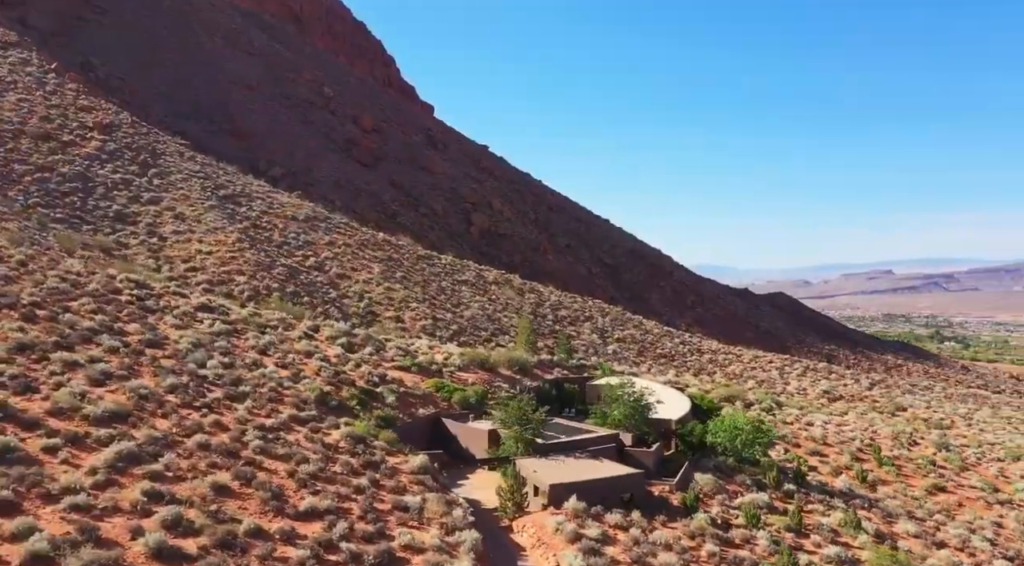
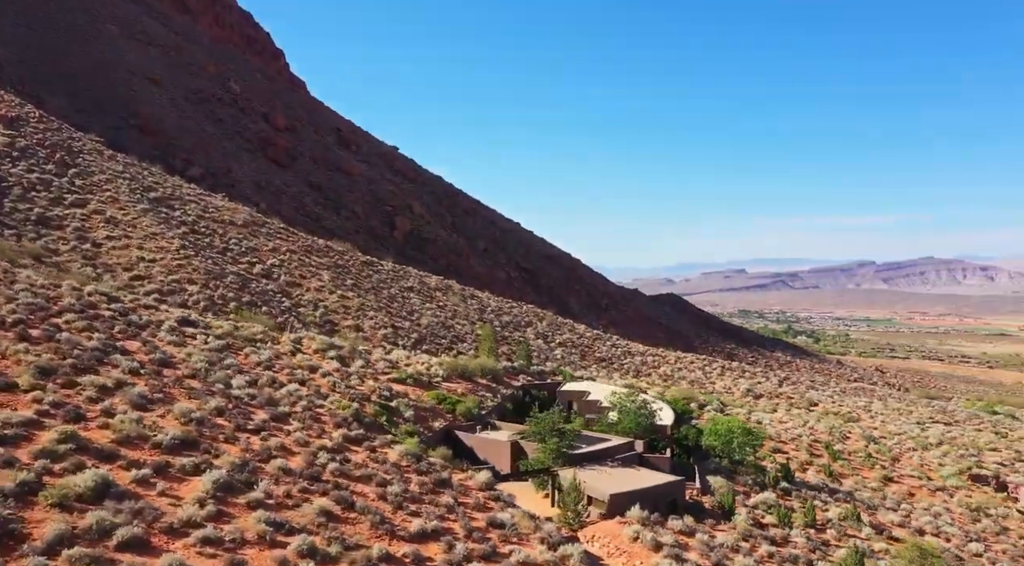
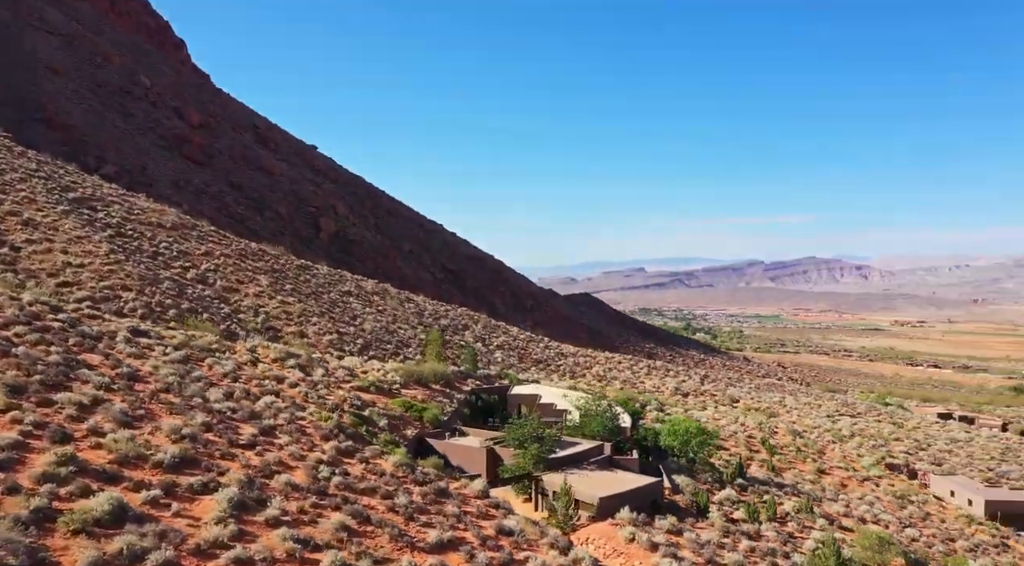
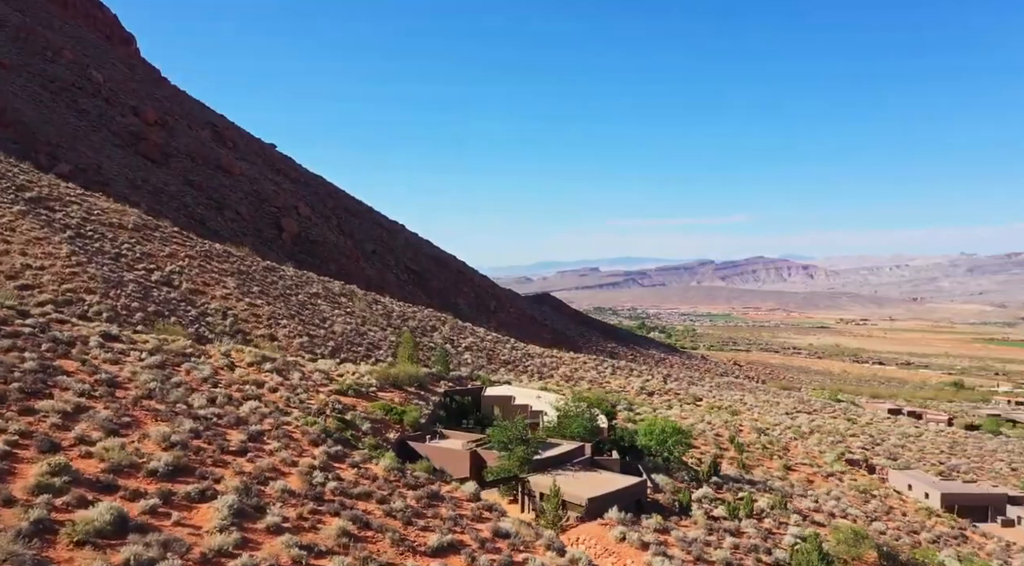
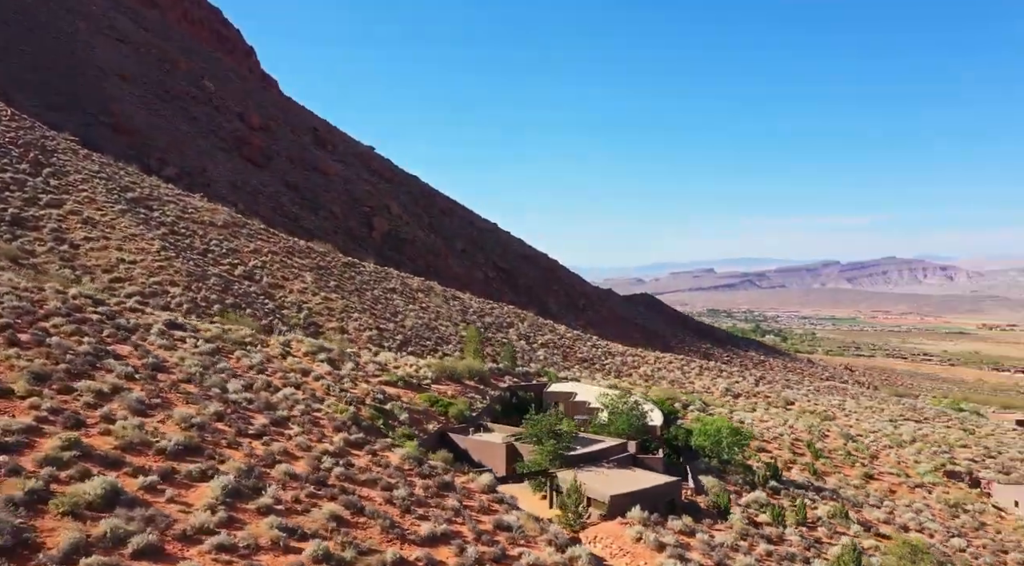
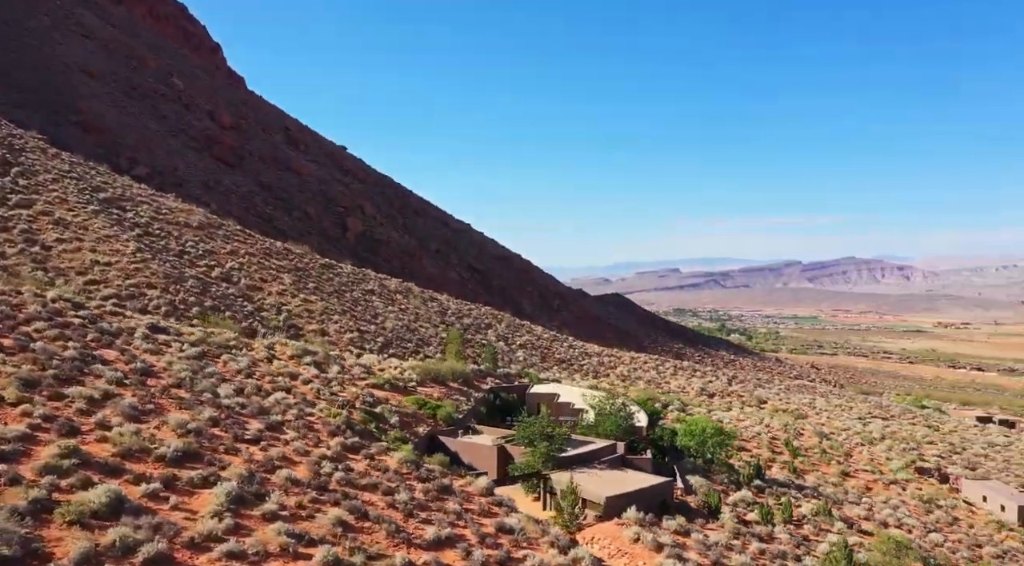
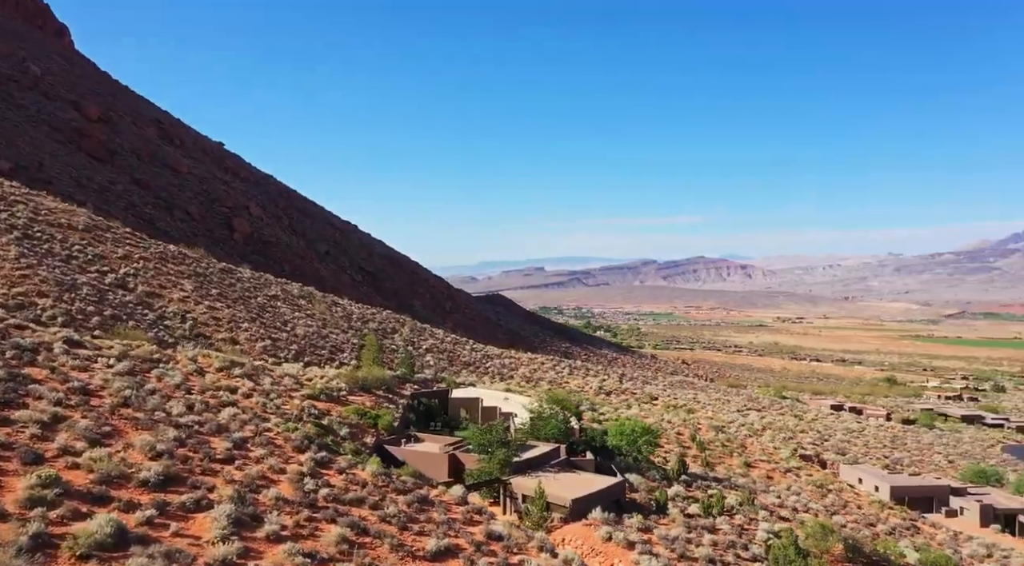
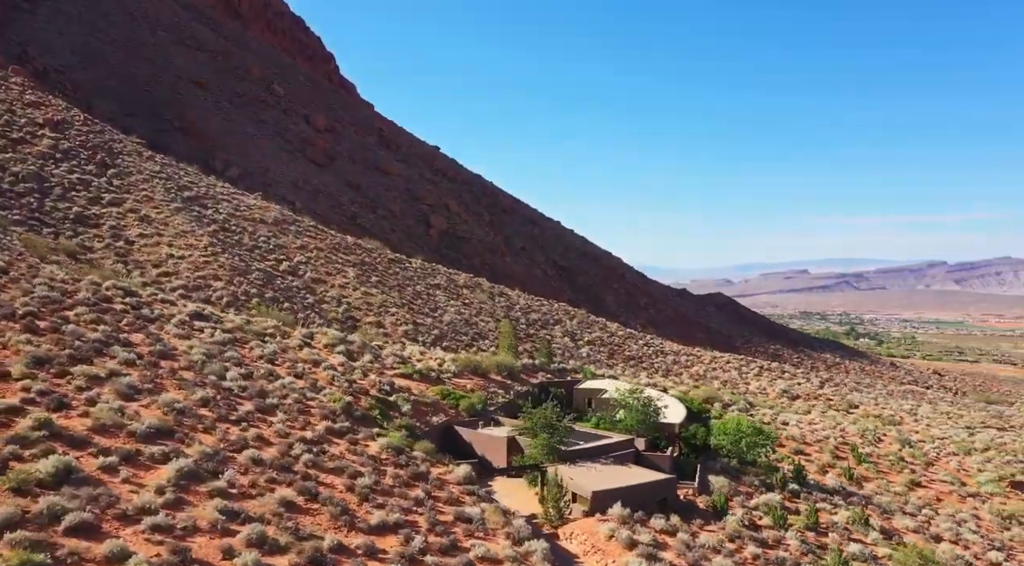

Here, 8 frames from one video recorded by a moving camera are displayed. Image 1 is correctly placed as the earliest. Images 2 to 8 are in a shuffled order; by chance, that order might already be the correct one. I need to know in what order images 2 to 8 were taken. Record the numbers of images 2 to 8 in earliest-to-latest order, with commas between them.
8, 2, 5, 6, 3, 4, 7
